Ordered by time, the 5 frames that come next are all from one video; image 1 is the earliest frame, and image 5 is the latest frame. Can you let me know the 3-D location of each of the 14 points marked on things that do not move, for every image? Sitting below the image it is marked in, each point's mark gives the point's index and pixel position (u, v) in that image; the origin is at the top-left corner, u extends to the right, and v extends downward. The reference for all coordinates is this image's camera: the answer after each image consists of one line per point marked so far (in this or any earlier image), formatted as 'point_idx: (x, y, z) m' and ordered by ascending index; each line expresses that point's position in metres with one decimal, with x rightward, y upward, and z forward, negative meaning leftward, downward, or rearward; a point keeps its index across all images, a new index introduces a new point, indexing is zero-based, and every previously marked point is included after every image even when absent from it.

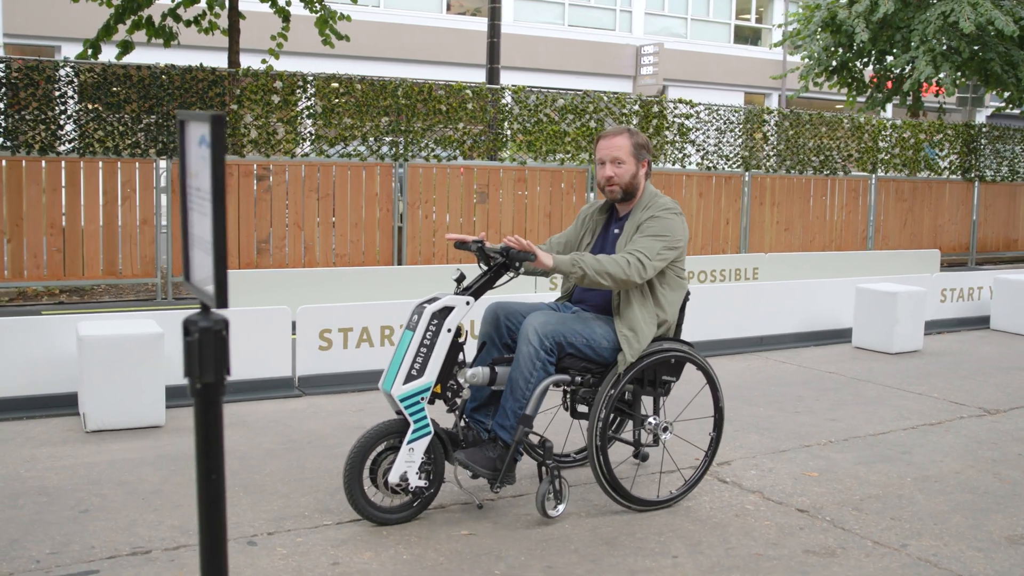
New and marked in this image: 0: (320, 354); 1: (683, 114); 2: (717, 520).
0: (-1.2, -0.4, +6.7) m
1: (+2.3, +2.3, +14.4) m
2: (+0.9, -1.0, +4.5) m
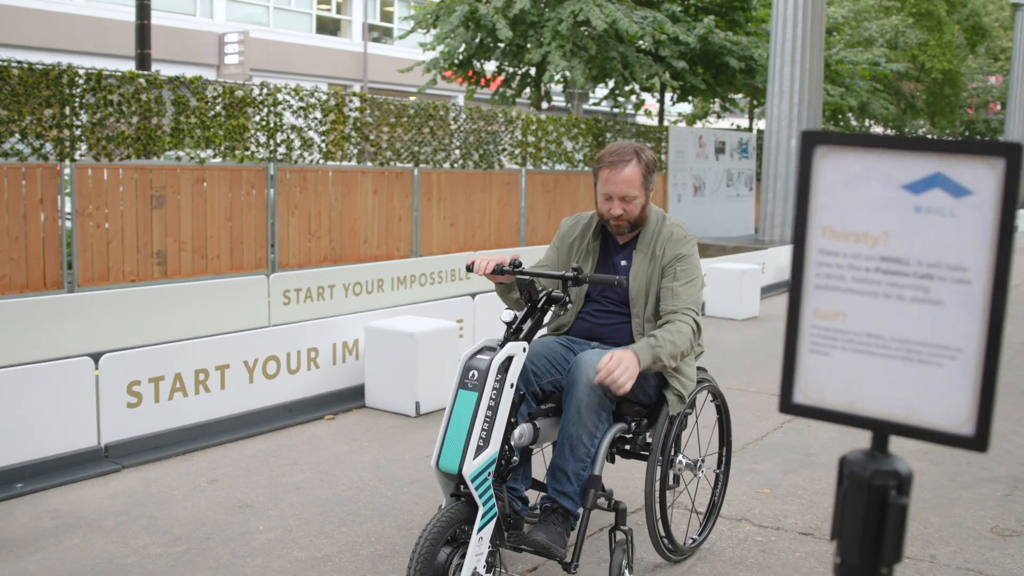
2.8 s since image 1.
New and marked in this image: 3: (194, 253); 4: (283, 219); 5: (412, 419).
0: (-1.9, -0.6, +5.3) m
1: (-1.9, +2.3, +13.7) m
2: (+0.9, -1.0, +4.1) m
3: (-3.4, +0.4, +11.7) m
4: (-2.7, +0.8, +12.8) m
5: (-0.6, -0.8, +6.3) m
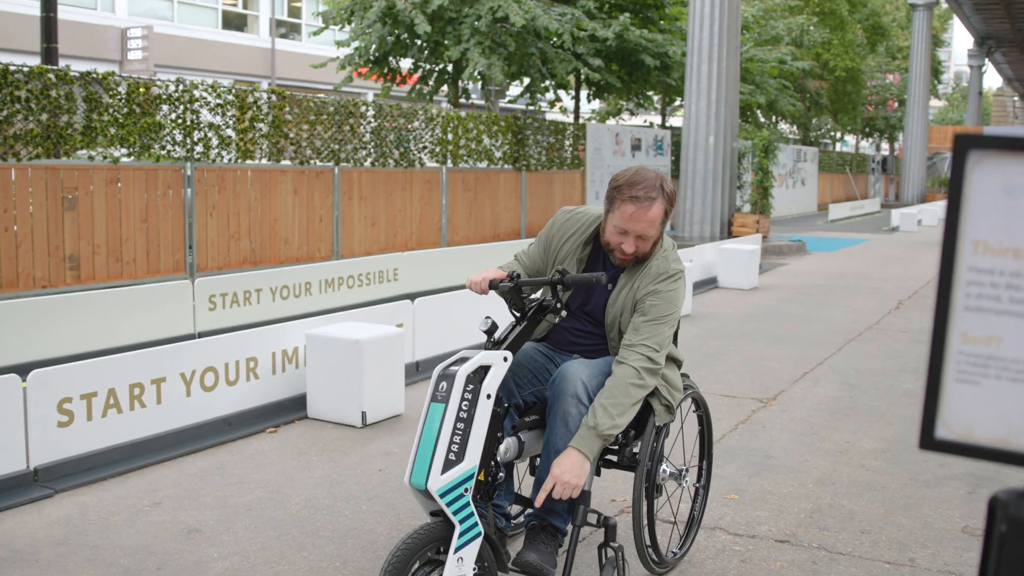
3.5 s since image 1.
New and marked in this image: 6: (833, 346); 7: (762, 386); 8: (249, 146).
0: (-2.1, -0.7, +4.9) m
1: (-2.9, +2.2, +13.3) m
2: (+0.8, -1.0, +4.0) m
3: (-4.2, +0.3, +11.2) m
4: (-3.5, +0.8, +12.3) m
5: (-0.8, -0.8, +6.0) m
6: (+2.7, -0.5, +9.2) m
7: (+1.7, -0.7, +7.3) m
8: (-3.2, +1.7, +13.0) m
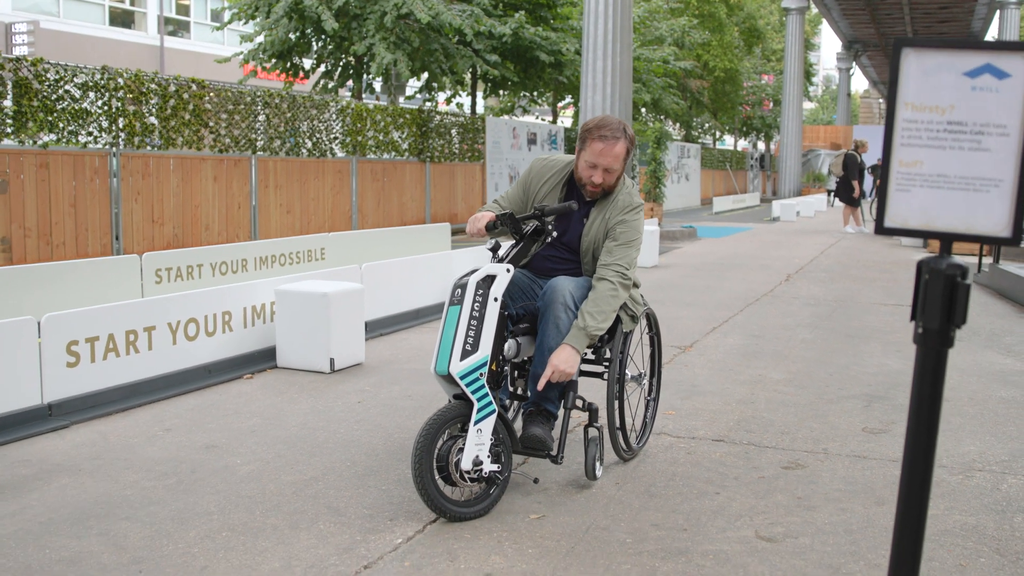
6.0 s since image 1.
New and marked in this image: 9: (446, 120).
0: (-2.2, -0.4, +5.4) m
1: (-4.0, +2.4, +13.7) m
2: (+0.8, -0.8, +4.8) m
3: (-5.0, +0.5, +11.4) m
4: (-4.5, +1.0, +12.6) m
5: (-1.1, -0.5, +6.6) m
6: (+2.1, -0.2, +10.2) m
7: (+1.3, -0.4, +8.2) m
8: (-4.2, +1.9, +13.3) m
9: (-1.2, +3.1, +19.9) m
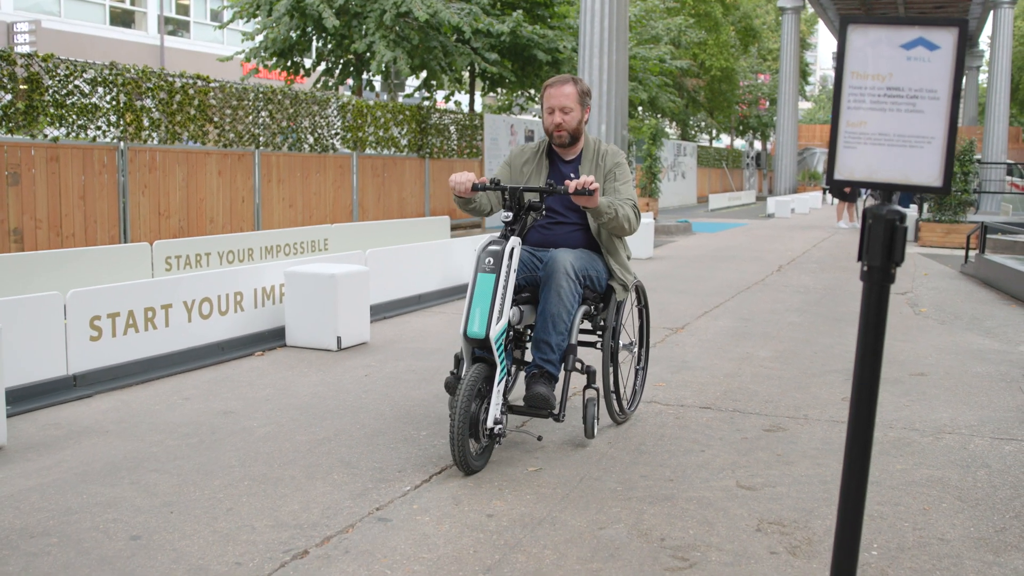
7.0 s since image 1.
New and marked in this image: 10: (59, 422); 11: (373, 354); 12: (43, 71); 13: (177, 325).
0: (-2.2, -0.3, +5.7) m
1: (-4.0, +2.6, +14.0) m
2: (+0.8, -0.6, +5.1) m
3: (-5.0, +0.6, +11.7) m
4: (-4.5, +1.1, +12.9) m
5: (-1.1, -0.4, +6.9) m
6: (+2.1, -0.1, +10.5) m
7: (+1.3, -0.2, +8.5) m
8: (-4.2, +2.0, +13.6) m
9: (-1.2, +3.2, +20.2) m
10: (-2.1, -0.6, +5.0) m
11: (-0.9, -0.4, +6.9) m
12: (-5.0, +2.3, +11.4) m
13: (-2.0, -0.2, +6.4) m
